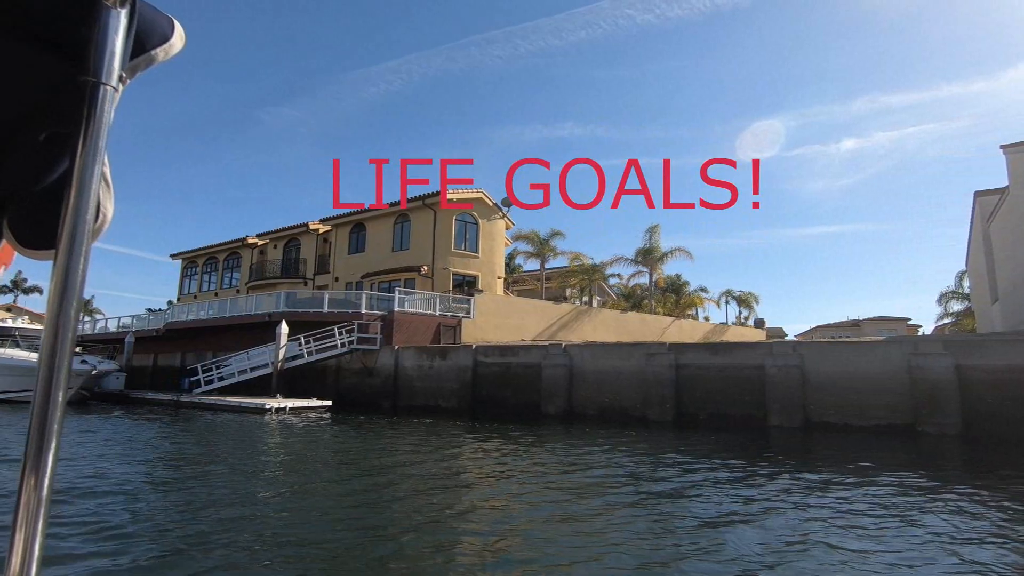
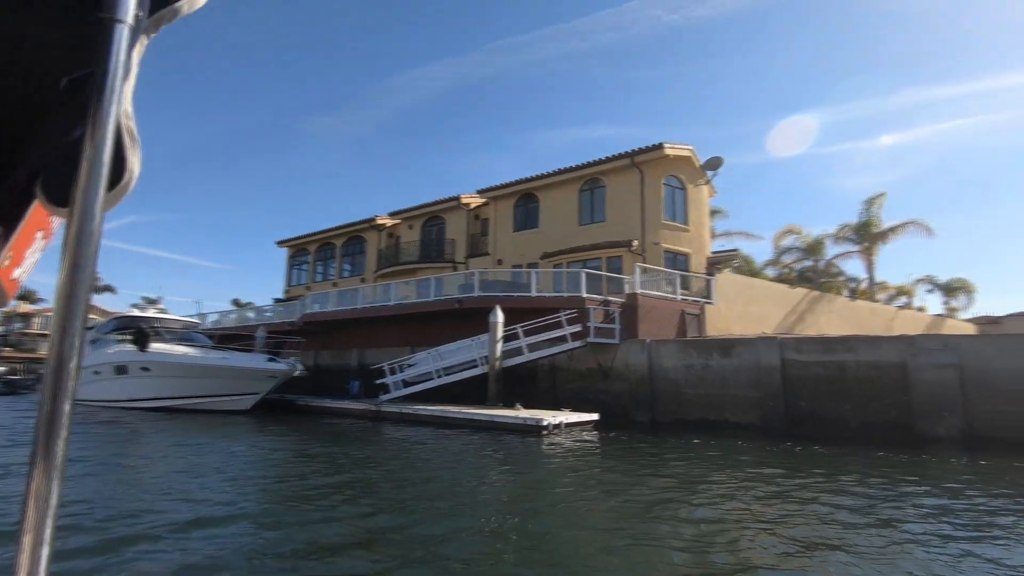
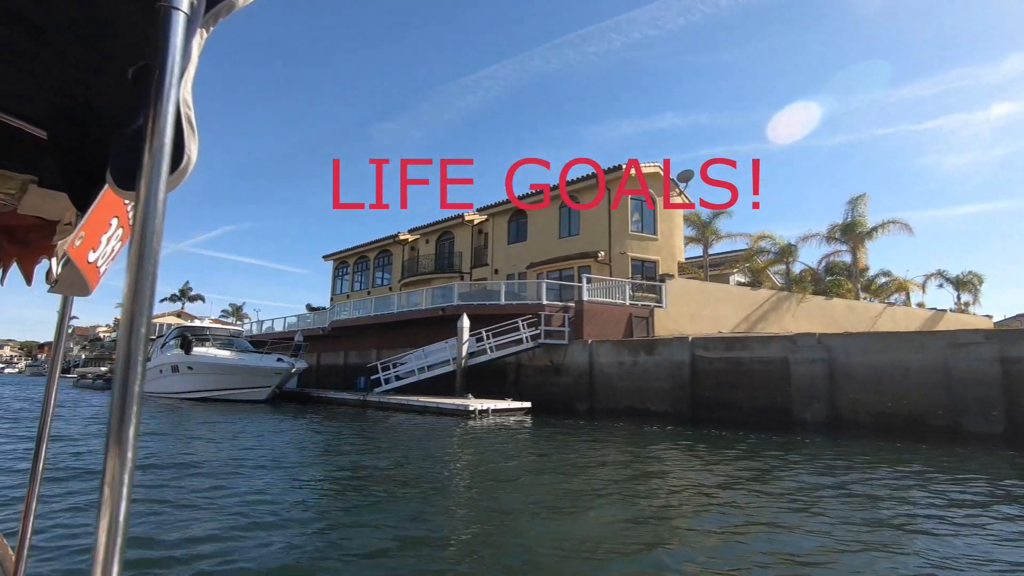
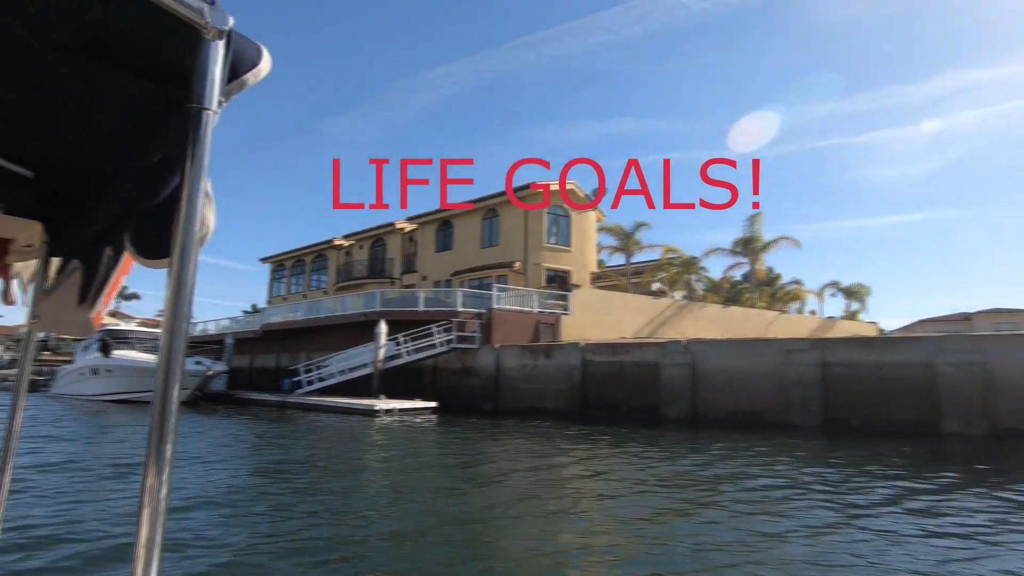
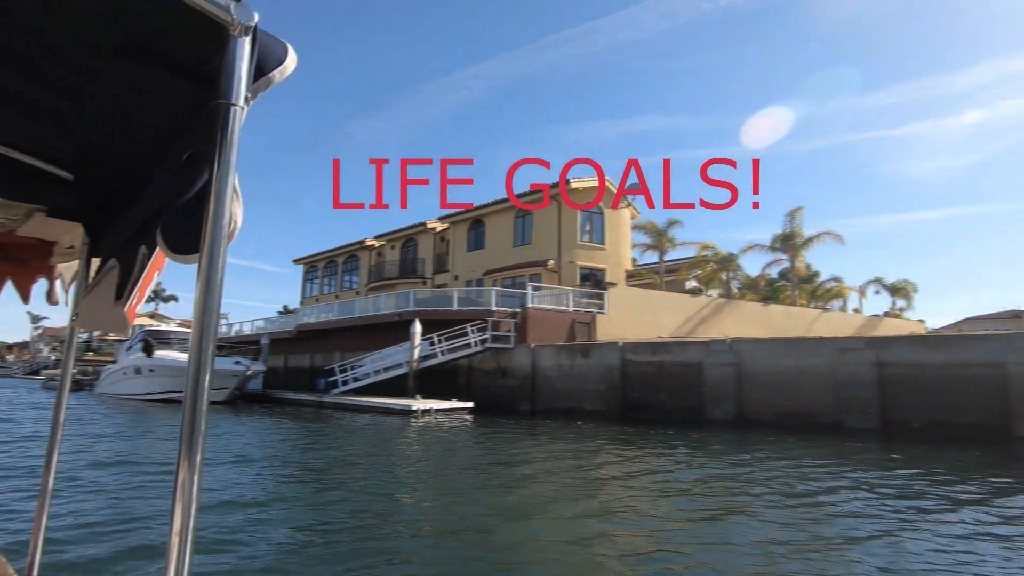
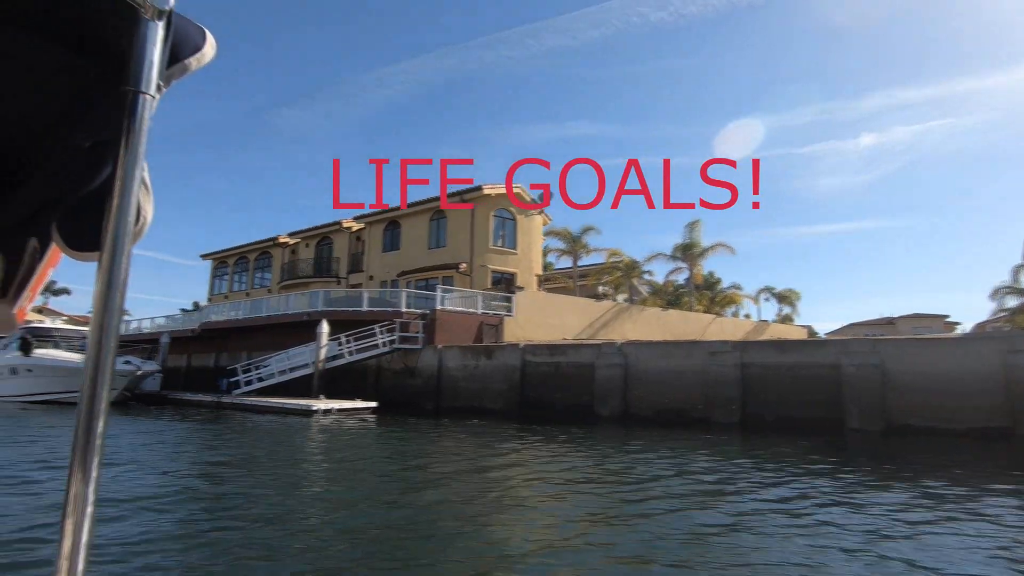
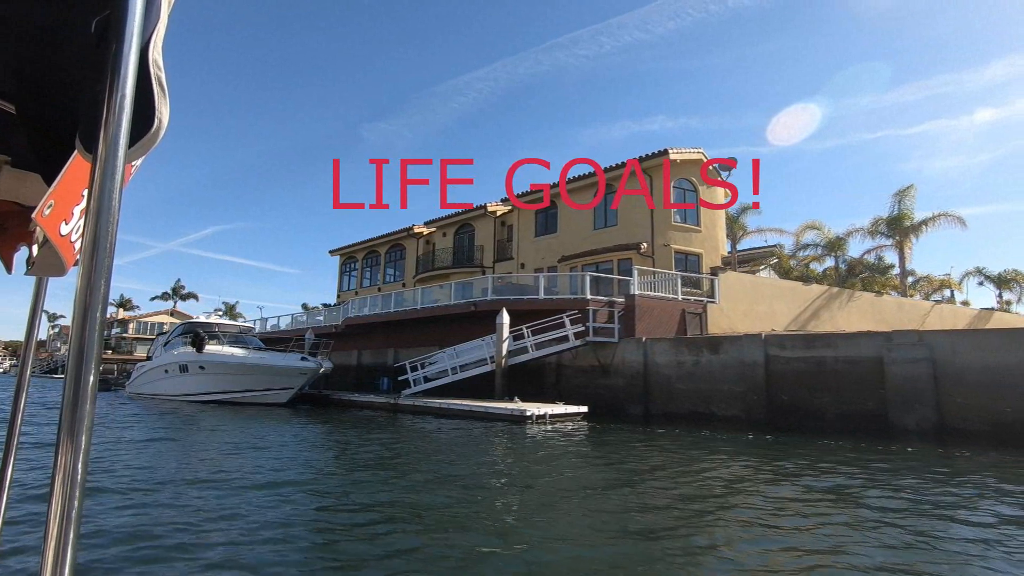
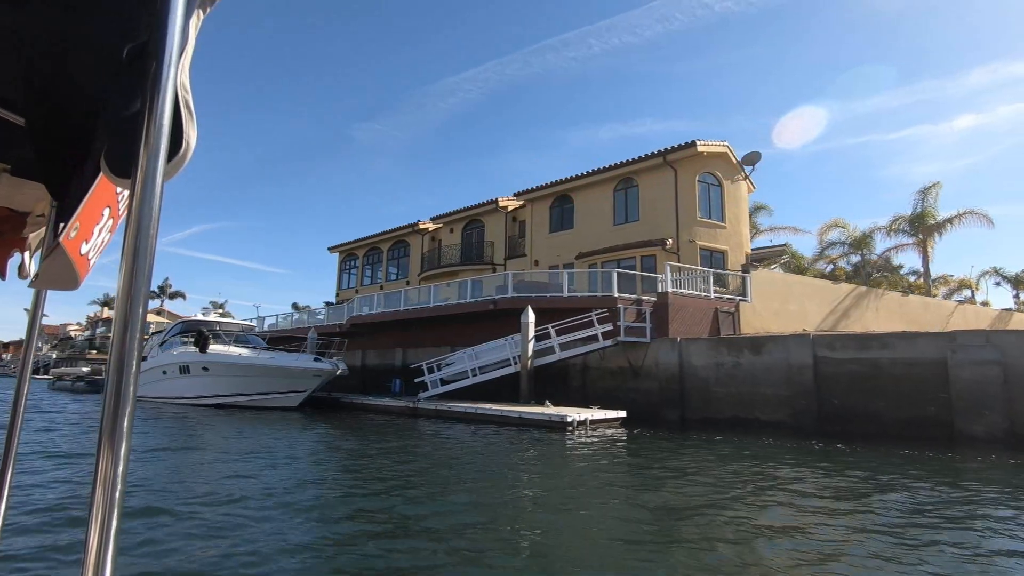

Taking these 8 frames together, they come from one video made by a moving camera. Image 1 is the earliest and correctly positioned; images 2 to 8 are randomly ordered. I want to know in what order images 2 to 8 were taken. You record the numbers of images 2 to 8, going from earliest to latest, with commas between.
6, 4, 5, 3, 7, 8, 2
